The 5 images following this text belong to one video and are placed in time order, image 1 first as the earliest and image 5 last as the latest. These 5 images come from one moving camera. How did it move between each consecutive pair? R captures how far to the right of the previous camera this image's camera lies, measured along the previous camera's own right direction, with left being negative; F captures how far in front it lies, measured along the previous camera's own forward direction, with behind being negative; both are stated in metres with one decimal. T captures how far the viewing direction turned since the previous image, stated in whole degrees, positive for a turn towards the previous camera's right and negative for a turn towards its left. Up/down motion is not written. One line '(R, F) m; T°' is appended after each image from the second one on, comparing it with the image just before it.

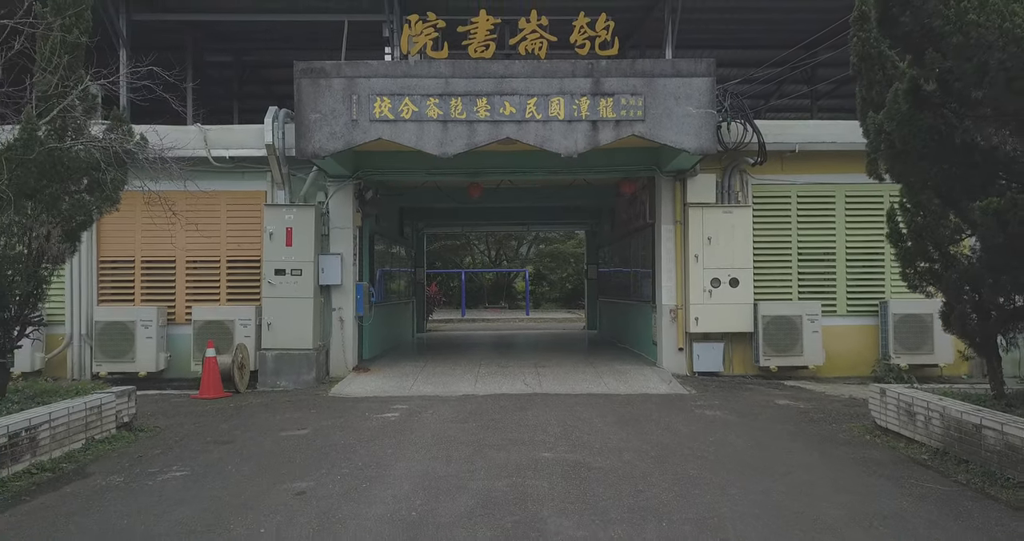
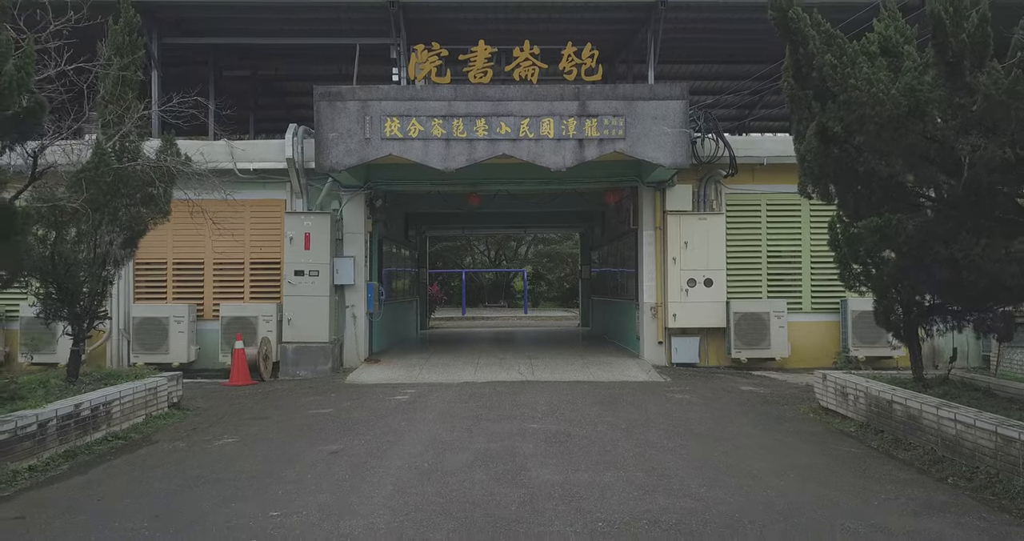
(+0.1, -1.1) m; 0°
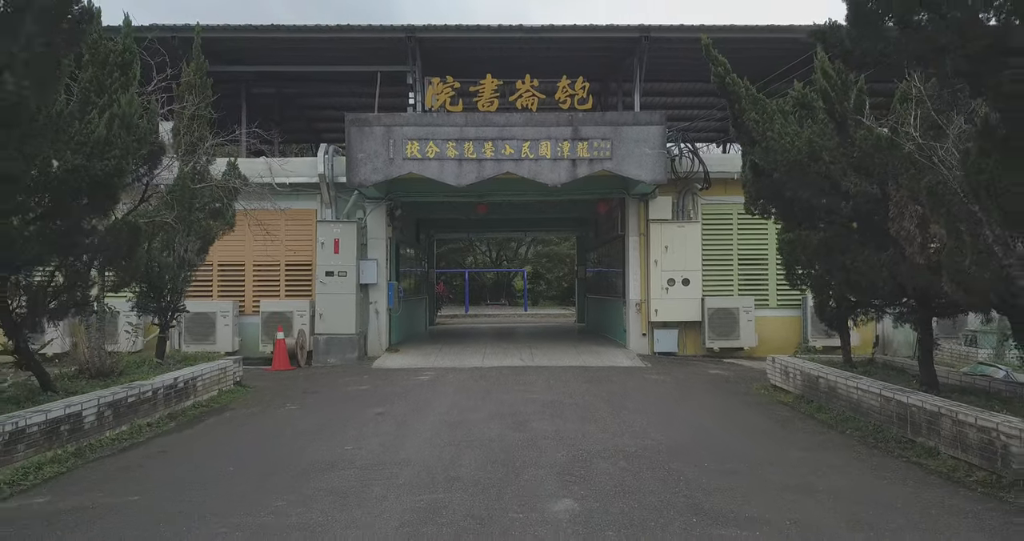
(-0.1, -1.7) m; 0°
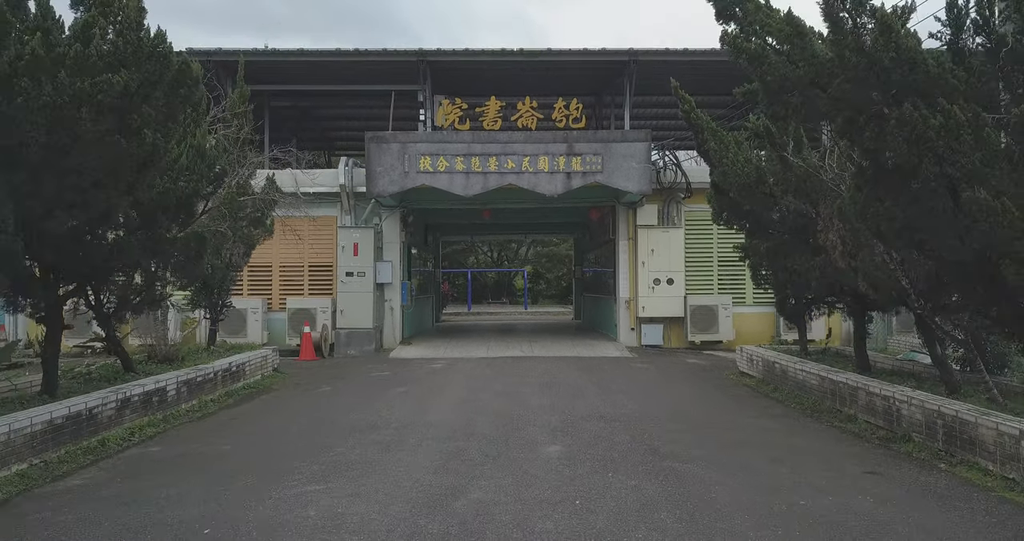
(0.0, -1.4) m; 0°
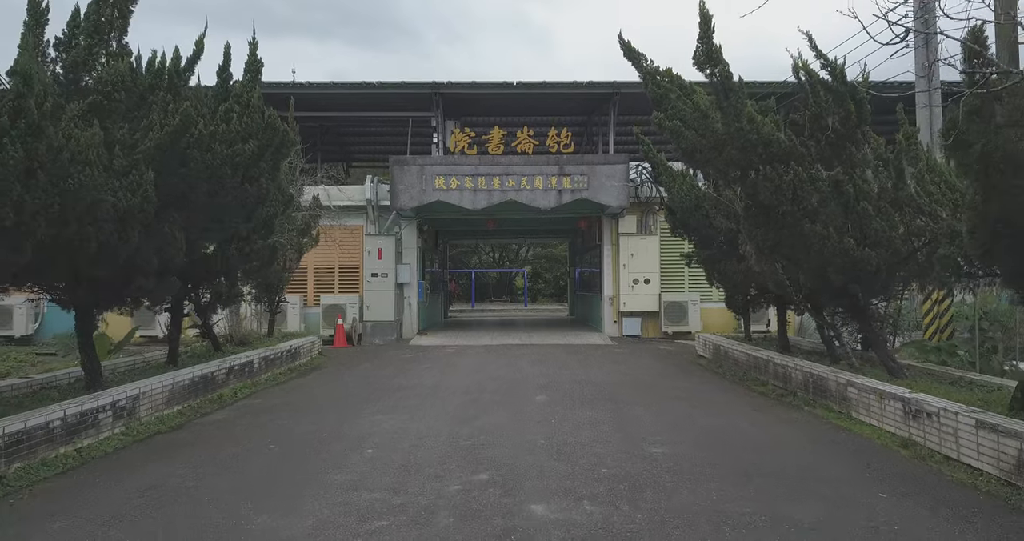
(0.0, -2.5) m; 0°
